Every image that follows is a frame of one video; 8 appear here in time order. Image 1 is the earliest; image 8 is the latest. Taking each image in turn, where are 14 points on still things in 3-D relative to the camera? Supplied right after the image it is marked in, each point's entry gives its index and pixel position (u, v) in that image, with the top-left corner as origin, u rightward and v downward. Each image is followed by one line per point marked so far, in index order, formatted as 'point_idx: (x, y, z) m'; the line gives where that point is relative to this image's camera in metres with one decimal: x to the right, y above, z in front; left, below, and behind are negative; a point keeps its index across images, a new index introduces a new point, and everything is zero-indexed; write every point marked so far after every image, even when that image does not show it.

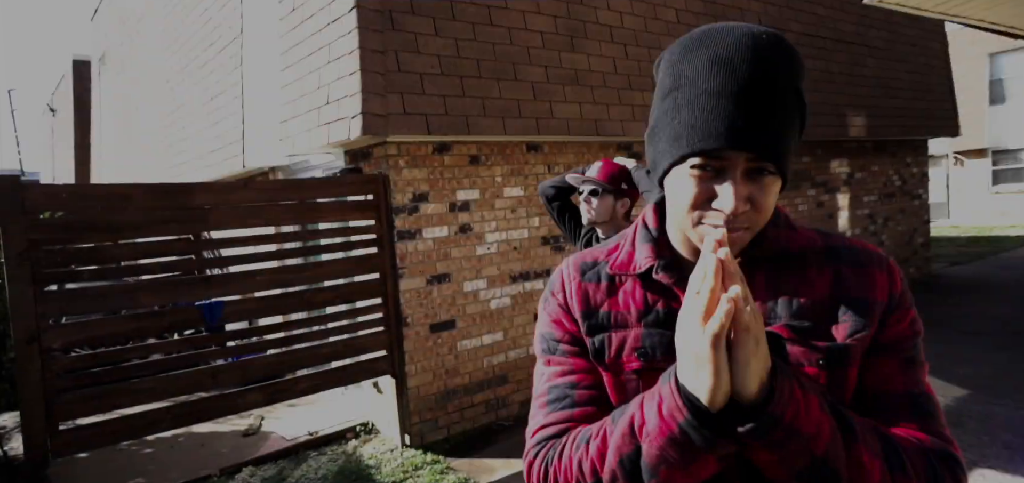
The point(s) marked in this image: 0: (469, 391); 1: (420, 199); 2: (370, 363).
0: (-0.3, -1.1, +5.3) m
1: (-0.6, +0.3, +5.2) m
2: (-1.0, -0.8, +5.1) m
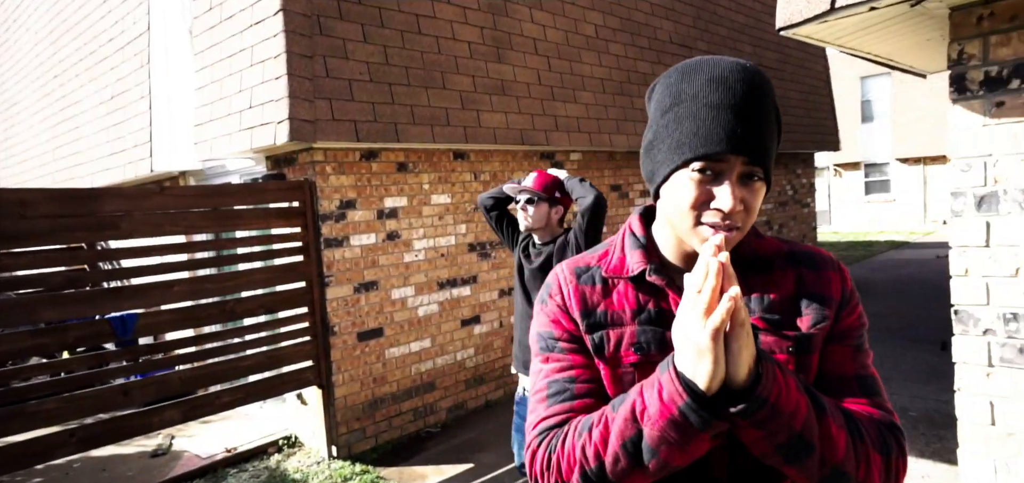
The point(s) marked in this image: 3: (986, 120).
0: (-0.8, -1.1, +5.3) m
1: (-1.1, +0.3, +5.1) m
2: (-1.5, -0.9, +5.0) m
3: (+1.8, +0.4, +2.9) m
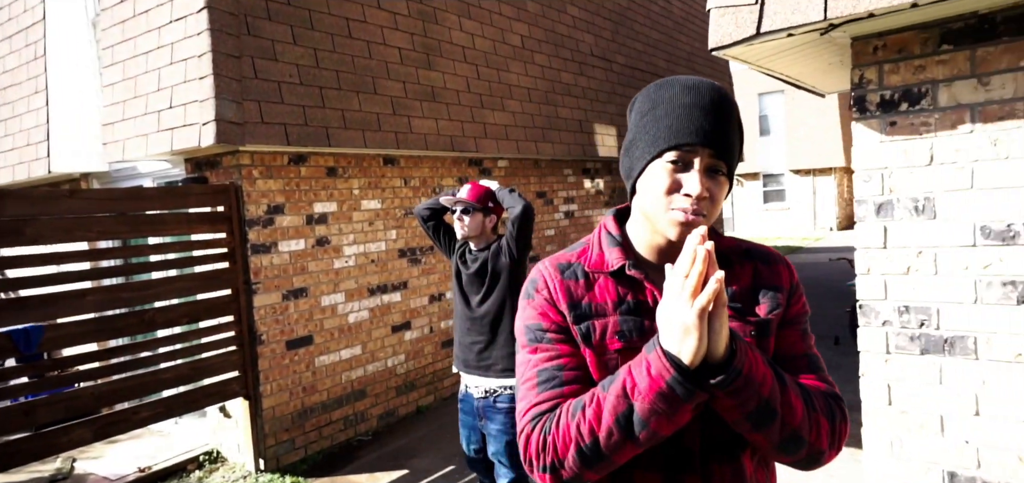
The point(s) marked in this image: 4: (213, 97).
0: (-1.3, -1.2, +5.2) m
1: (-1.6, +0.2, +5.0) m
2: (-1.9, -0.9, +4.8) m
3: (+1.6, +0.4, +3.2) m
4: (-1.8, +0.9, +4.4) m
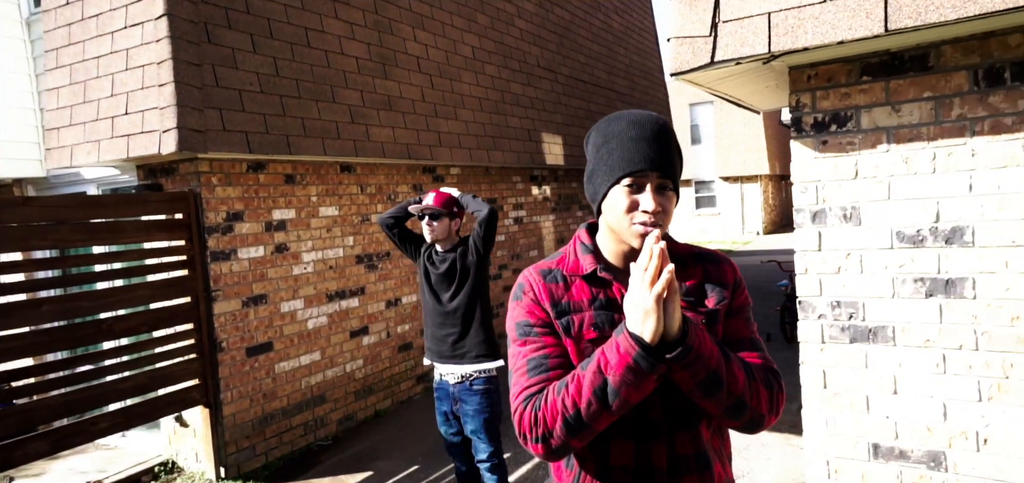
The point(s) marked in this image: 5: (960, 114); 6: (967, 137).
0: (-1.6, -1.2, +5.2) m
1: (-1.9, +0.2, +5.0) m
2: (-2.2, -1.0, +4.7) m
3: (+1.5, +0.4, +3.5) m
4: (-2.0, +0.8, +4.4) m
5: (+2.0, +0.6, +3.2) m
6: (+2.0, +0.5, +3.2) m
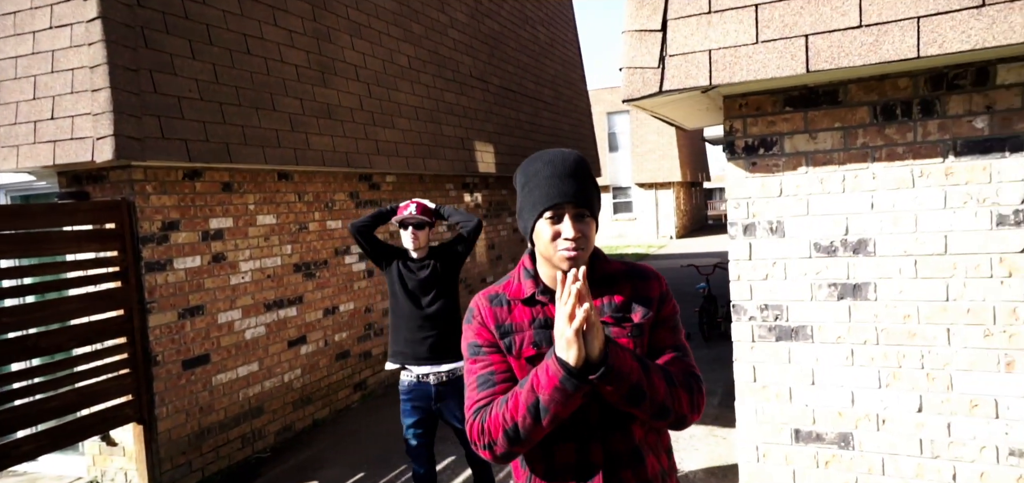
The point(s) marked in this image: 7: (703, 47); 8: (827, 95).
0: (-2.0, -1.3, +5.1) m
1: (-2.3, +0.1, +4.9) m
2: (-2.5, -1.1, +4.6) m
3: (+1.3, +0.3, +3.9) m
4: (-2.3, +0.8, +4.2) m
5: (+1.8, +0.5, +3.7) m
6: (+1.8, +0.4, +3.7) m
7: (+1.0, +1.0, +3.6) m
8: (+1.6, +0.8, +3.8) m
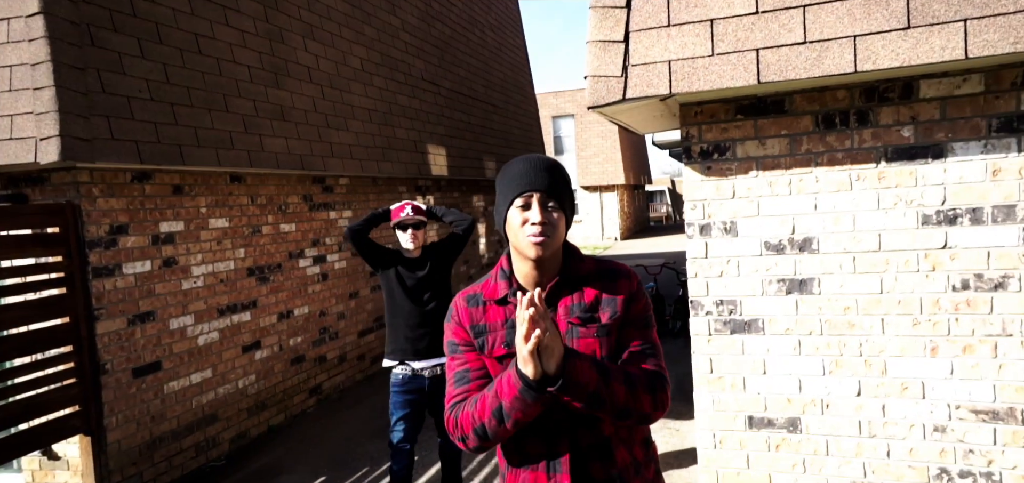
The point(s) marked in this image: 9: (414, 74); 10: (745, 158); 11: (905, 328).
0: (-2.3, -1.3, +5.0) m
1: (-2.5, +0.1, +4.7) m
2: (-2.7, -1.1, +4.4) m
3: (+1.1, +0.4, +4.2) m
4: (-2.5, +0.7, +4.1) m
5: (+1.6, +0.5, +4.0) m
6: (+1.7, +0.4, +4.0) m
7: (+0.8, +1.0, +3.9) m
8: (+1.5, +0.8, +4.1) m
9: (-1.1, +1.7, +7.6) m
10: (+1.3, +0.5, +4.1) m
11: (+2.1, -0.5, +3.9) m
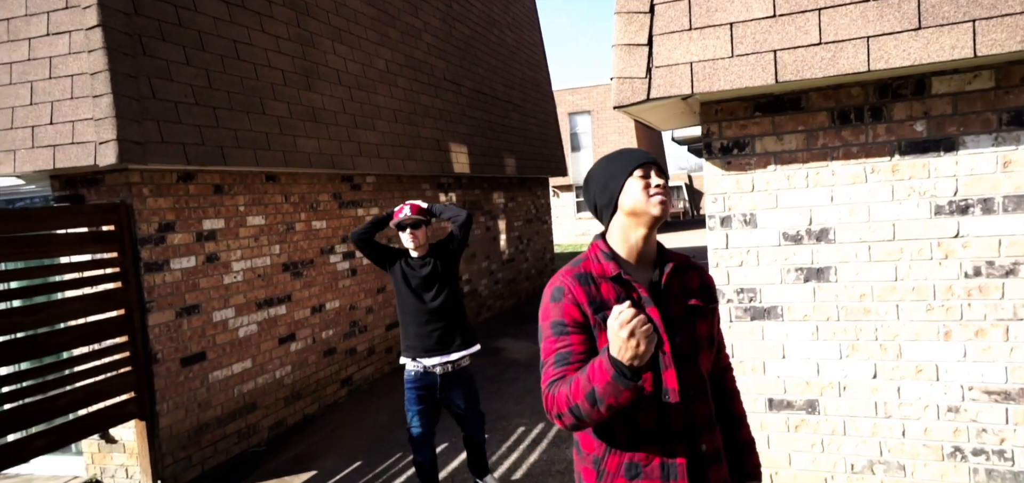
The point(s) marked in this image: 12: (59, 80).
0: (-2.1, -1.3, +5.3) m
1: (-2.3, +0.1, +5.0) m
2: (-2.5, -1.1, +4.7) m
3: (+1.3, +0.4, +4.4) m
4: (-2.4, +0.8, +4.4) m
5: (+1.8, +0.6, +4.2) m
6: (+1.8, +0.5, +4.2) m
7: (+1.0, +1.0, +4.1) m
8: (+1.6, +0.8, +4.3) m
9: (-0.9, +1.8, +7.8) m
10: (+1.5, +0.5, +4.3) m
11: (+2.3, -0.4, +4.1) m
12: (-2.8, +1.0, +4.6) m
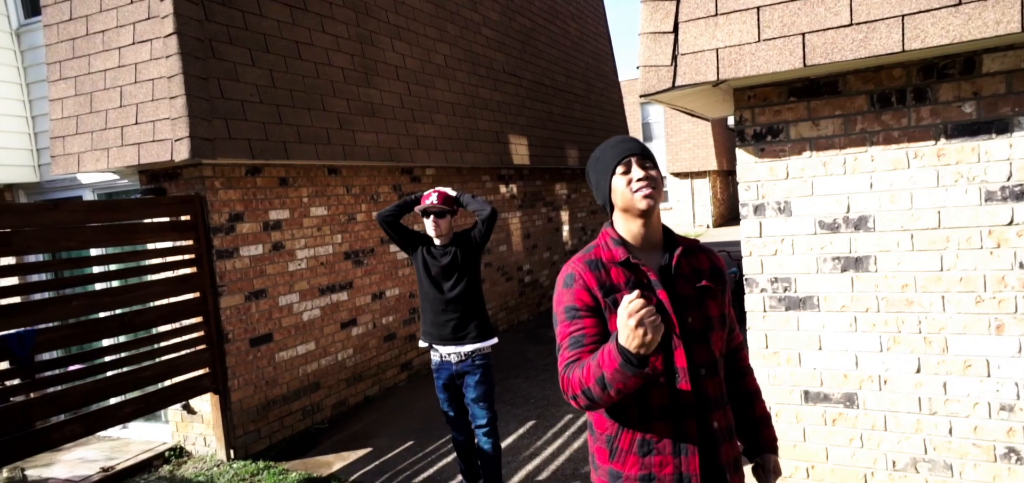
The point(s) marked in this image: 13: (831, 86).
0: (-1.8, -1.2, +5.7) m
1: (-2.0, +0.2, +5.4) m
2: (-2.3, -1.0, +5.1) m
3: (+1.5, +0.5, +4.3) m
4: (-2.1, +0.8, +4.8) m
5: (+2.0, +0.6, +4.1) m
6: (+2.0, +0.5, +4.1) m
7: (+1.1, +1.1, +4.1) m
8: (+1.8, +0.9, +4.1) m
9: (-0.2, +1.9, +8.0) m
10: (+1.7, +0.6, +4.2) m
11: (+2.4, -0.3, +3.9) m
12: (-2.6, +1.1, +5.1) m
13: (+1.8, +0.9, +4.1) m
